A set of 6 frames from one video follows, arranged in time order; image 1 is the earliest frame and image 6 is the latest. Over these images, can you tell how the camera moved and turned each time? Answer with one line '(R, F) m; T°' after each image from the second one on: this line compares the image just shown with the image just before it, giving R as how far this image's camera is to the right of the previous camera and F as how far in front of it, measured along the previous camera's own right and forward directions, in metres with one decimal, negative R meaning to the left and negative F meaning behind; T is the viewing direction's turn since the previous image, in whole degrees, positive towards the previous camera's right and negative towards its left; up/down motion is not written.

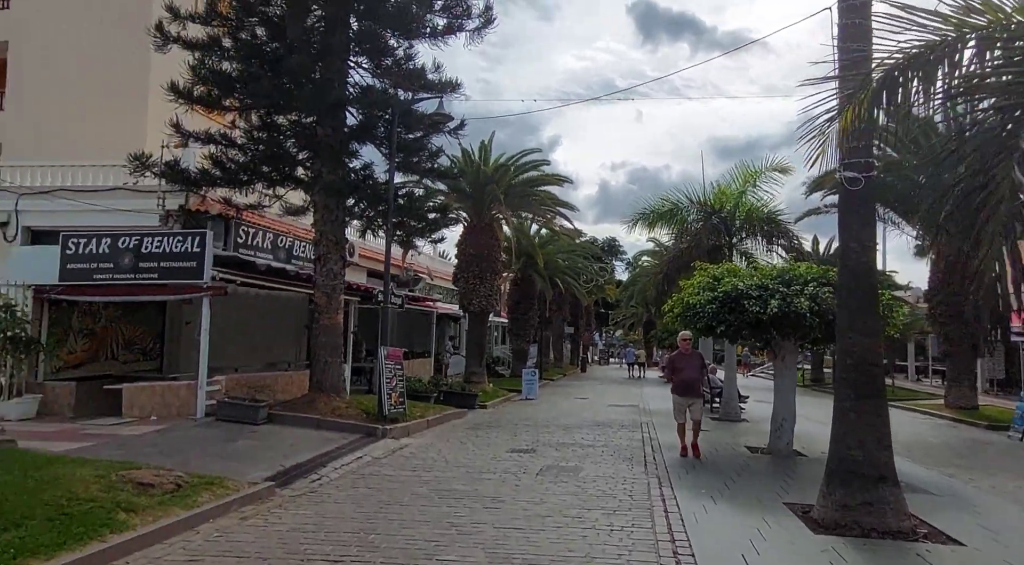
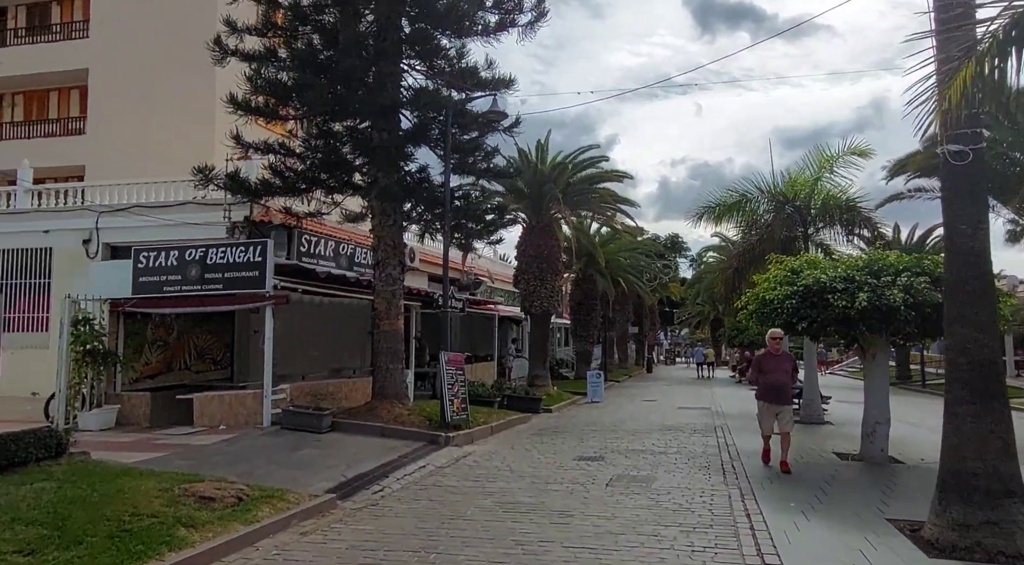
(0.0, +0.4) m; -5°
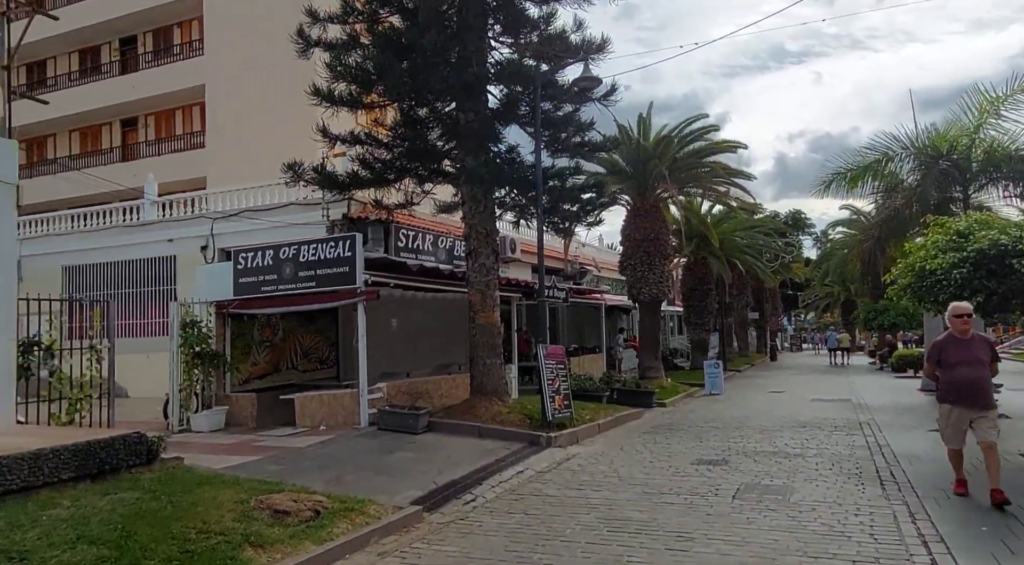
(+0.1, +1.0) m; -9°
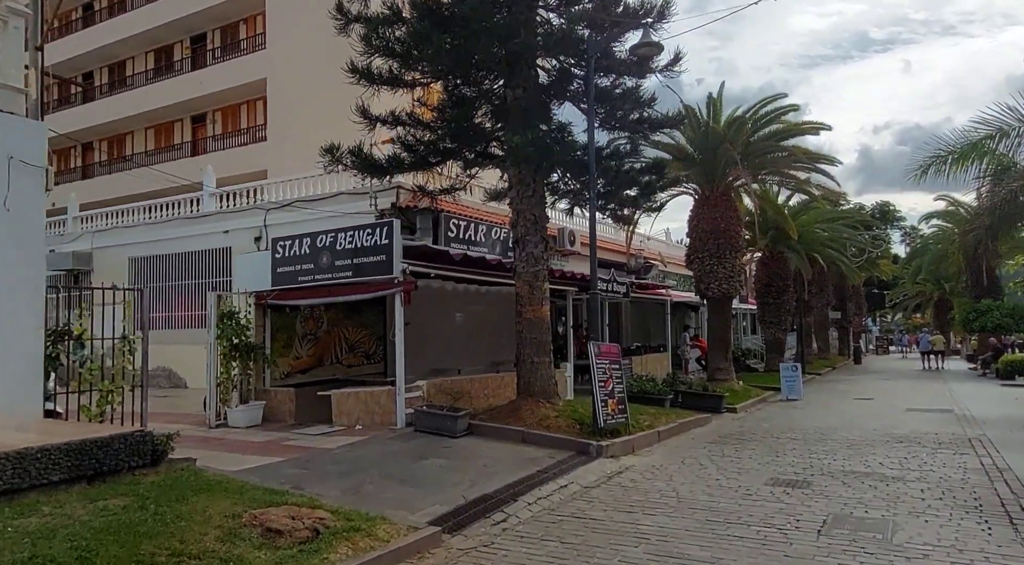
(+0.3, +1.1) m; -6°
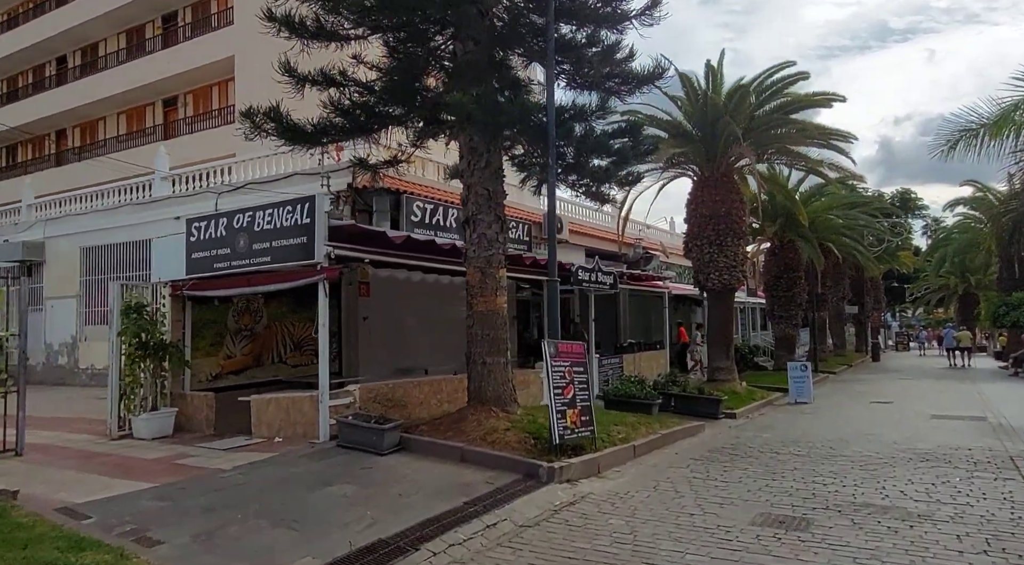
(+0.9, +1.8) m; -1°
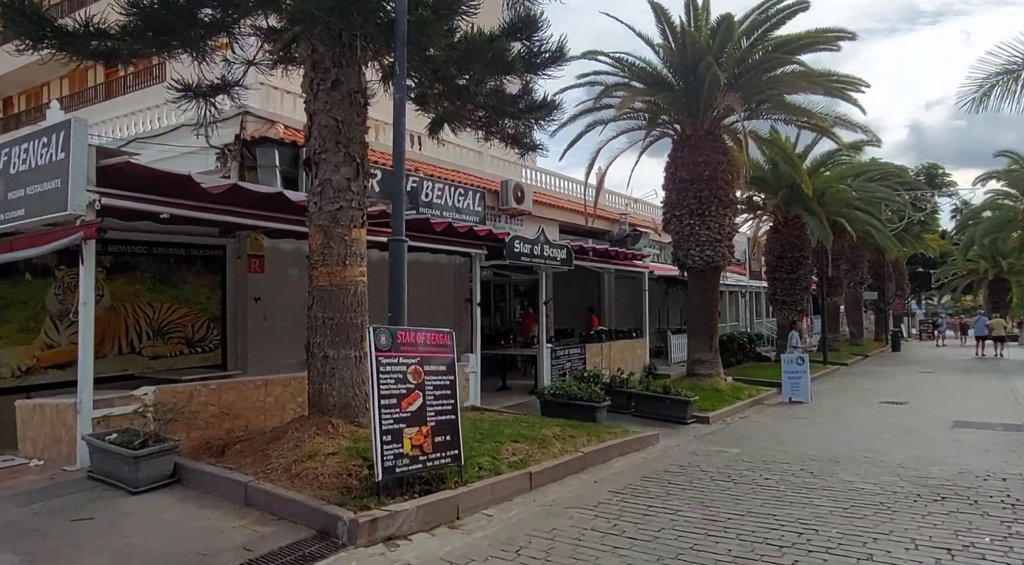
(+1.7, +2.8) m; -2°
